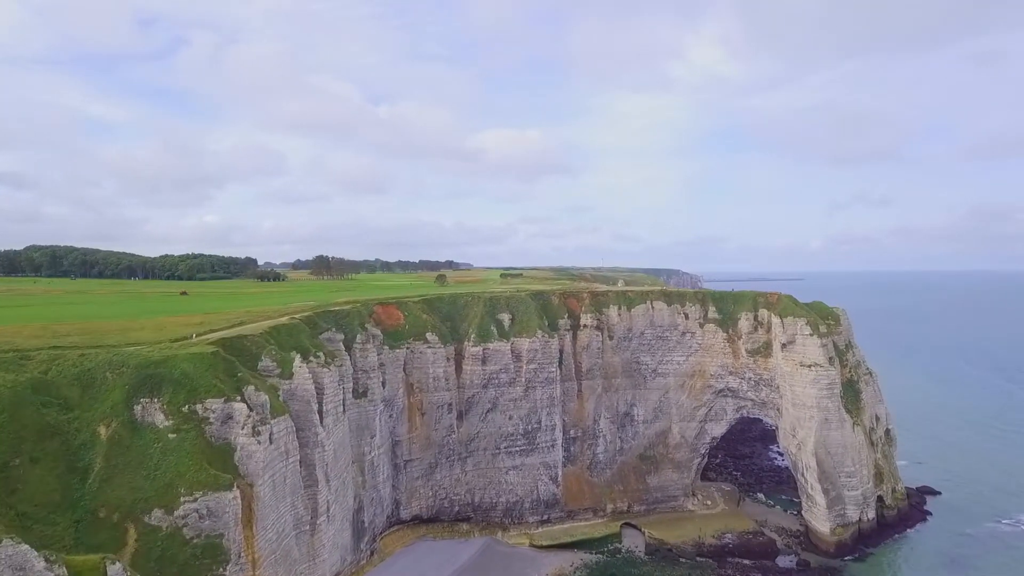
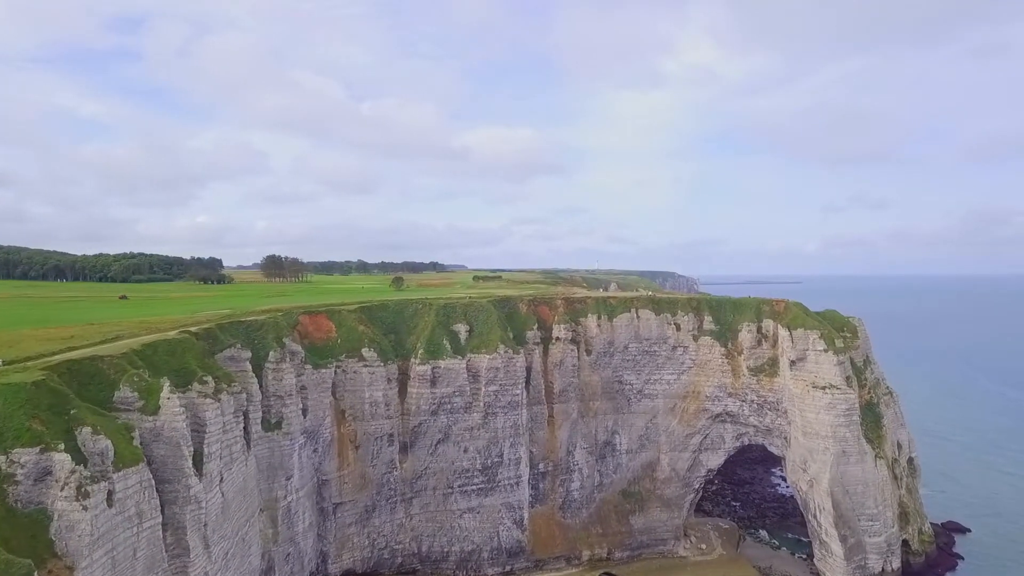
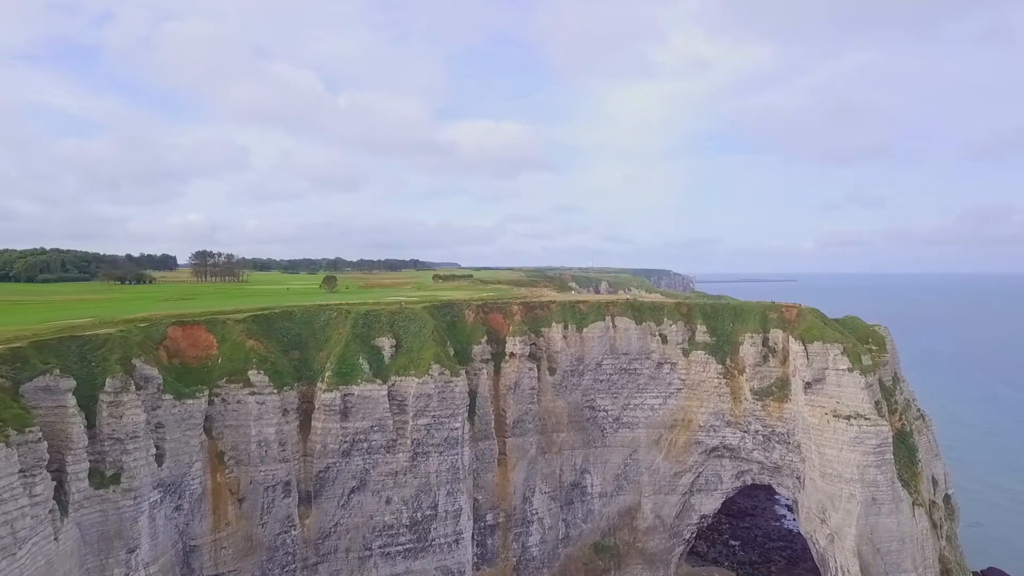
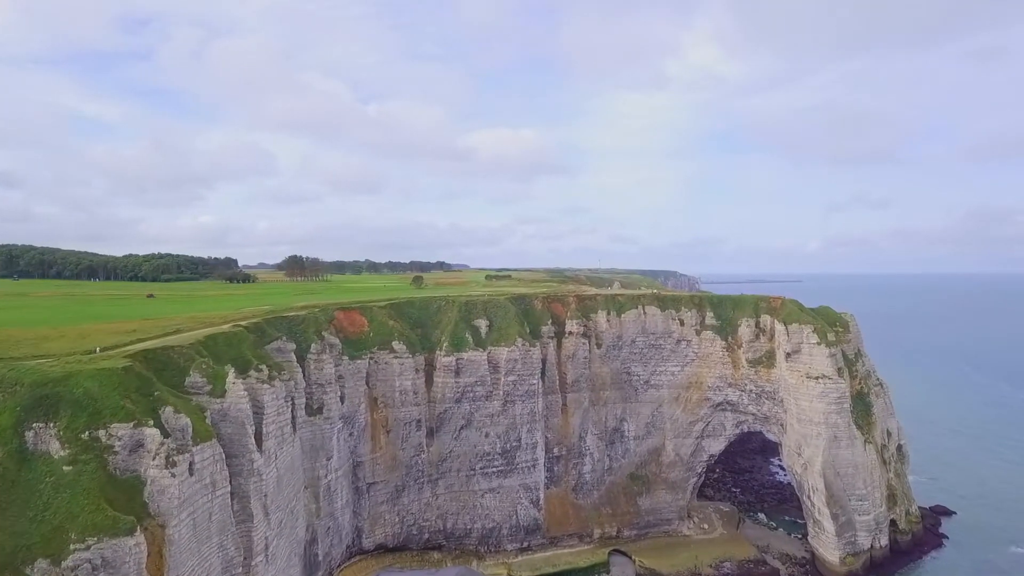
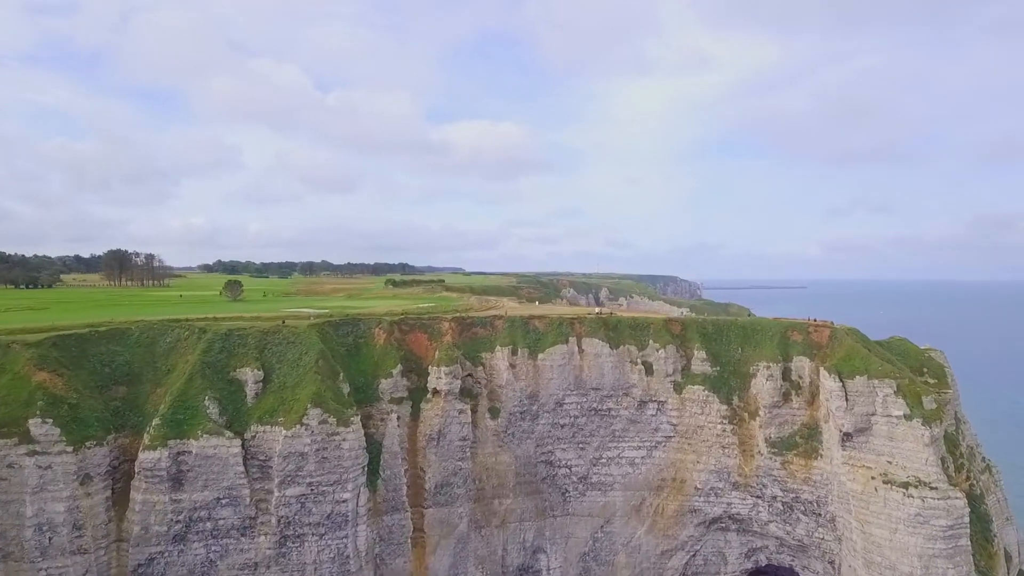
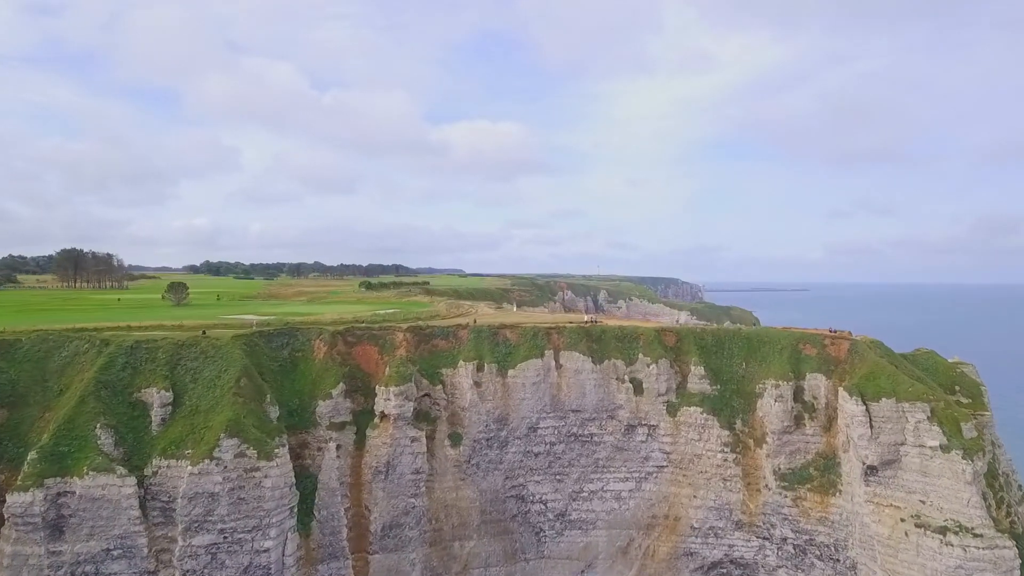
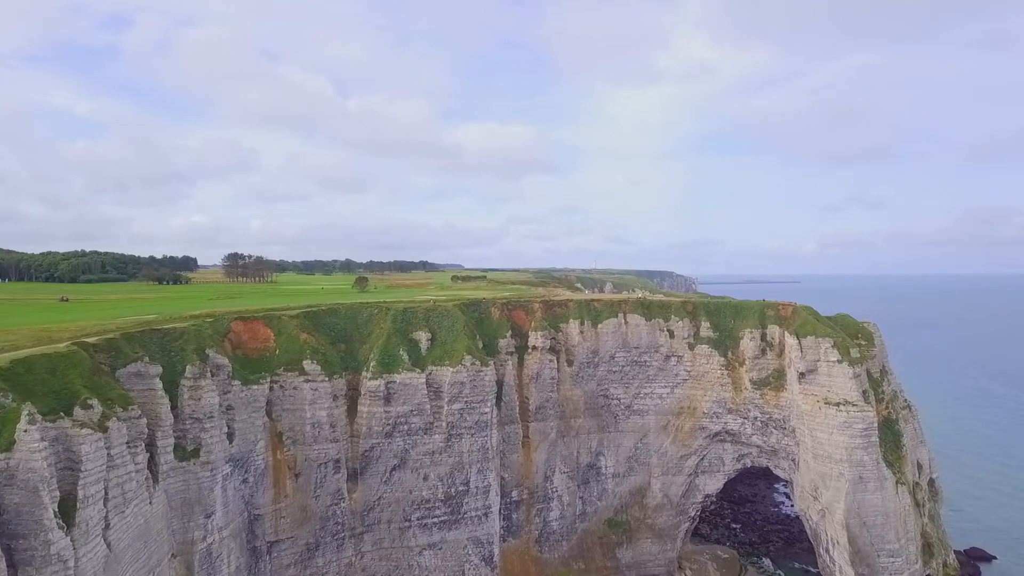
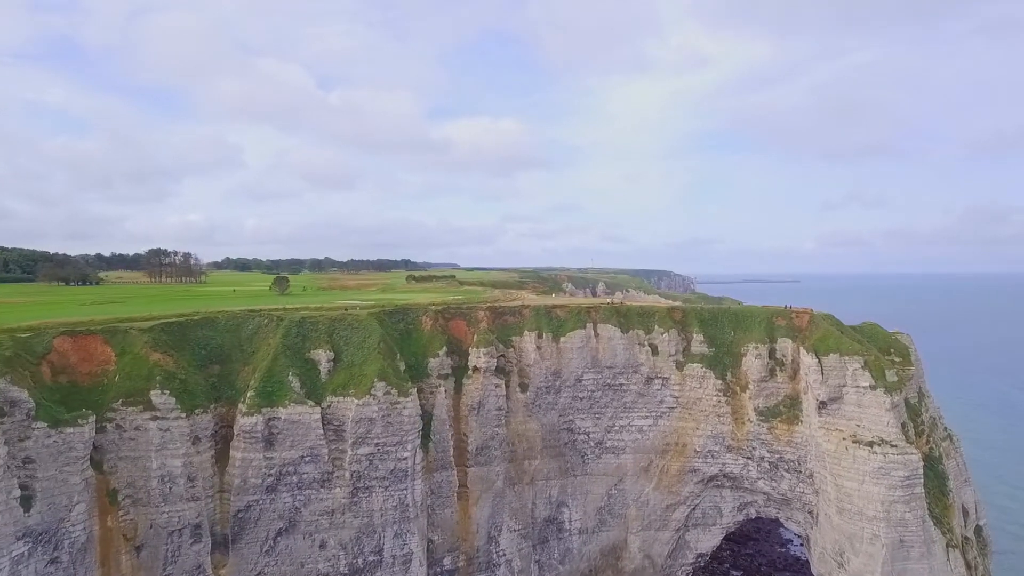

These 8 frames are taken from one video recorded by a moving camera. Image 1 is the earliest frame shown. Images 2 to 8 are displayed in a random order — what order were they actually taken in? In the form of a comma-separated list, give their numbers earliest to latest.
4, 2, 7, 3, 8, 5, 6
